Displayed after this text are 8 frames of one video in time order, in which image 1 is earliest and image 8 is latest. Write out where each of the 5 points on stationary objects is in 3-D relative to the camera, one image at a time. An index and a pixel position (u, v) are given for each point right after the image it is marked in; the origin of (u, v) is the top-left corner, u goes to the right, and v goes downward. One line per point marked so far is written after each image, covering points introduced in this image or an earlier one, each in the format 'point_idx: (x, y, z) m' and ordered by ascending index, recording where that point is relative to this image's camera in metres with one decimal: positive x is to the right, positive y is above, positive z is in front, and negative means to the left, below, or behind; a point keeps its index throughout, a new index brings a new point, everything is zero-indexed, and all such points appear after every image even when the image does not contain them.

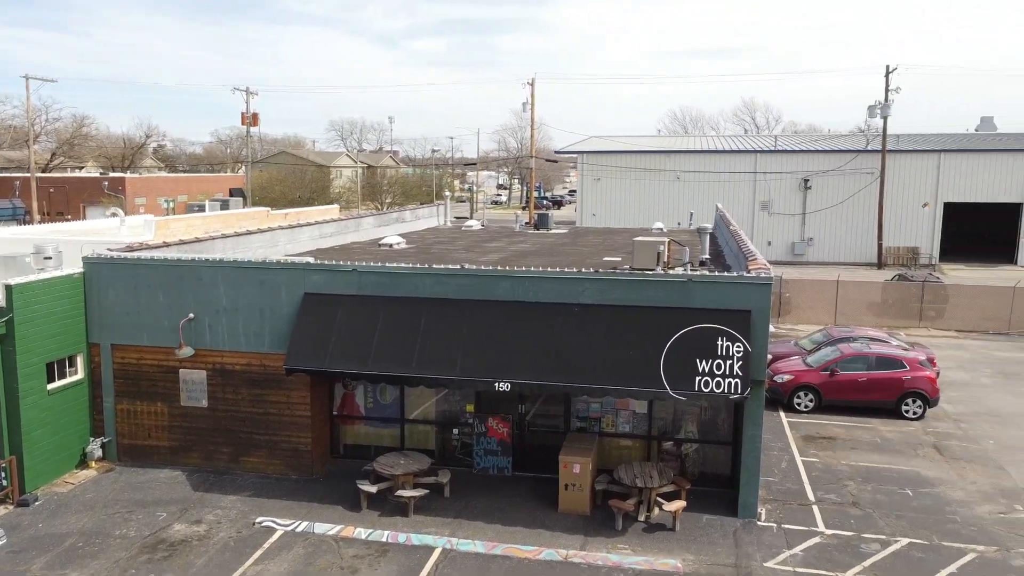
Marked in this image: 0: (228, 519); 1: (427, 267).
0: (-4.6, -3.7, +12.4) m
1: (-1.5, +0.4, +13.0) m
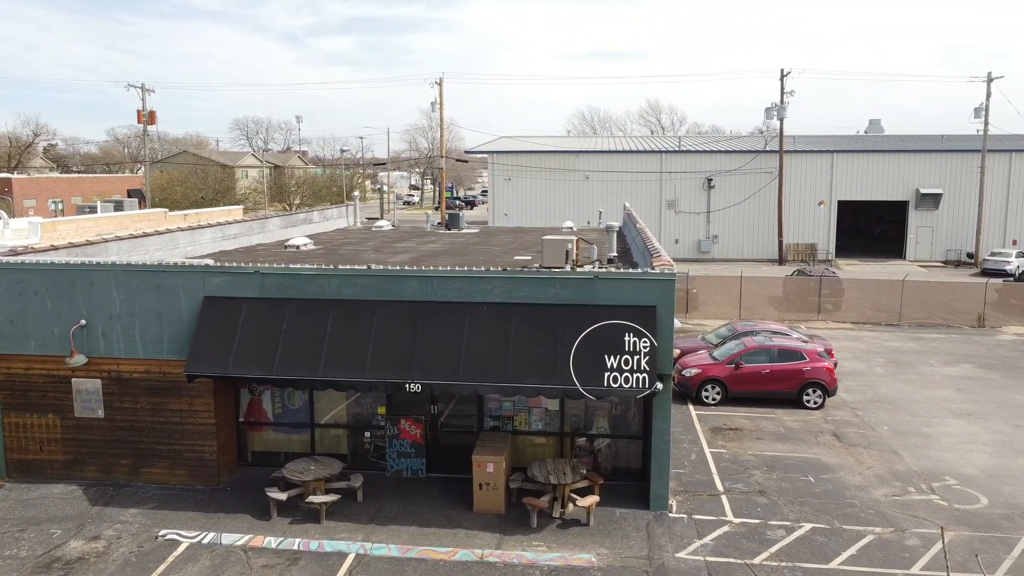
0: (-5.9, -3.8, +11.8) m
1: (-3.0, +0.3, +12.6) m
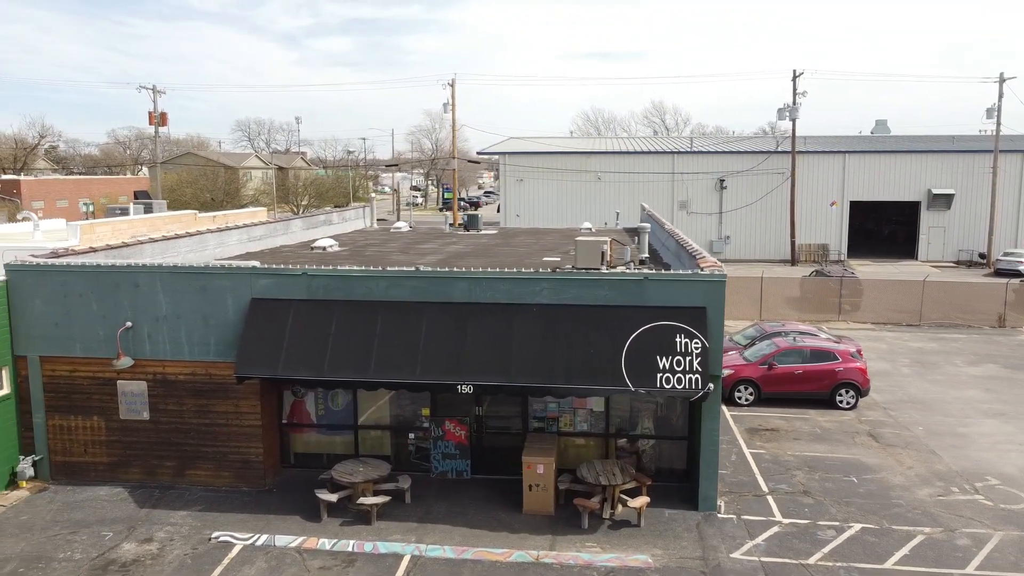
0: (-5.1, -3.8, +11.8) m
1: (-2.2, +0.3, +12.6) m
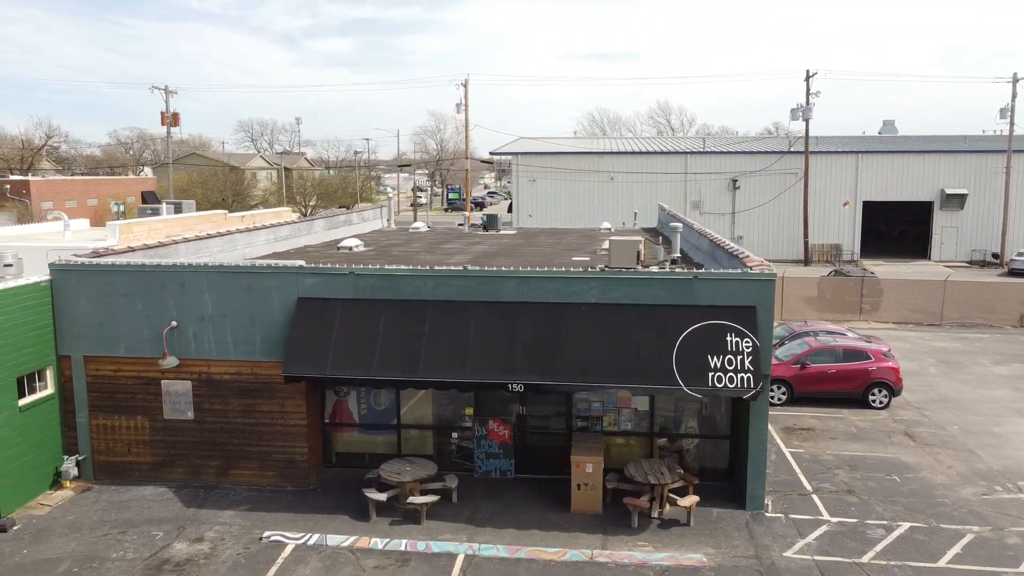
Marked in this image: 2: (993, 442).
0: (-4.4, -3.8, +11.8) m
1: (-1.4, +0.3, +12.6) m
2: (+10.1, -3.2, +15.9) m
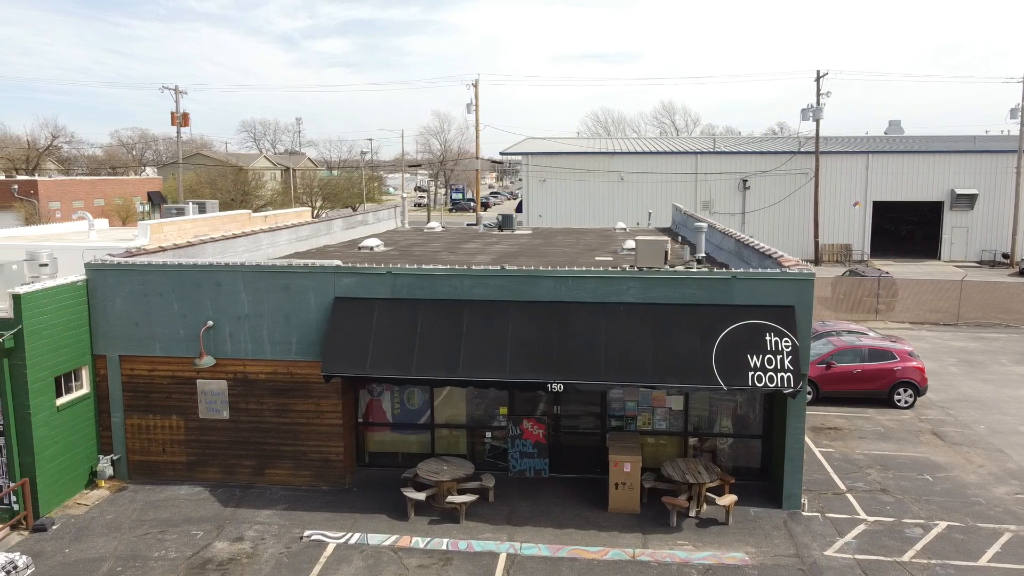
0: (-3.7, -3.8, +11.8) m
1: (-0.8, +0.3, +12.7) m
2: (+10.7, -3.2, +15.9) m
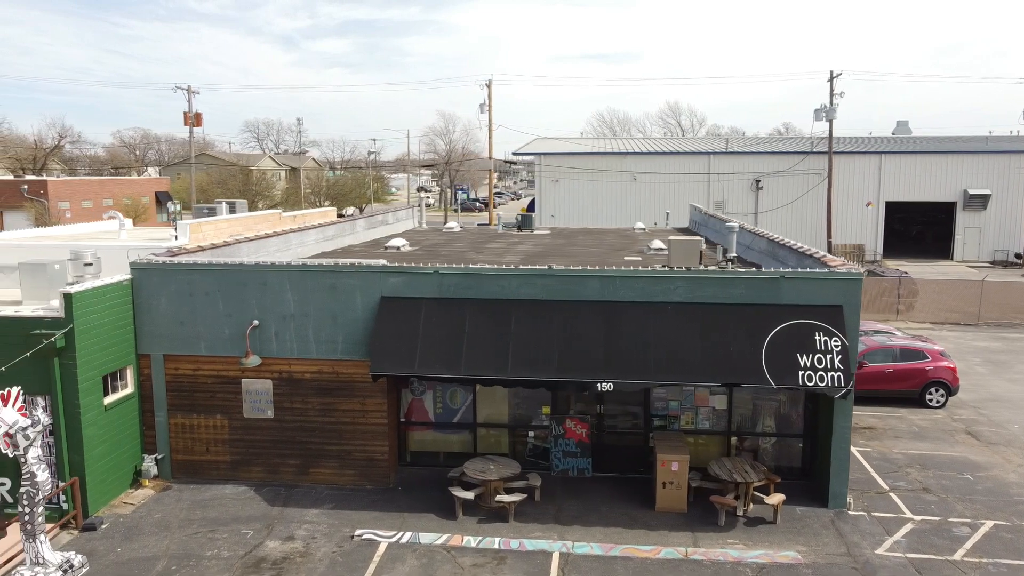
0: (-3.0, -3.8, +11.8) m
1: (0.0, +0.3, +12.7) m
2: (+11.5, -3.2, +16.0) m
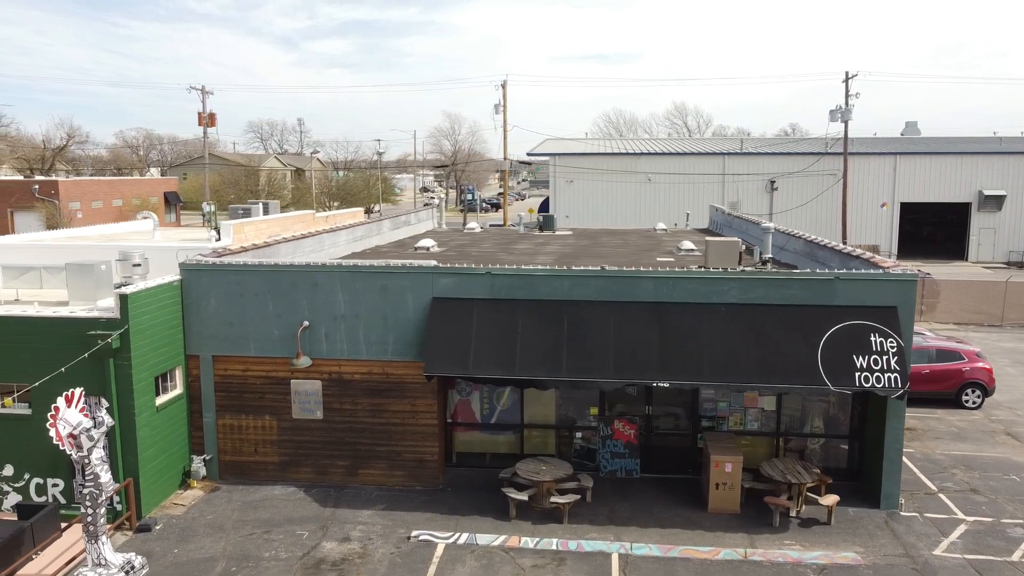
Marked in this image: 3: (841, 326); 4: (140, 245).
0: (-2.1, -3.8, +11.8) m
1: (+0.8, +0.3, +12.7) m
2: (+12.3, -3.2, +16.0) m
3: (+5.2, -0.6, +11.9) m
4: (-8.1, +1.0, +16.7) m
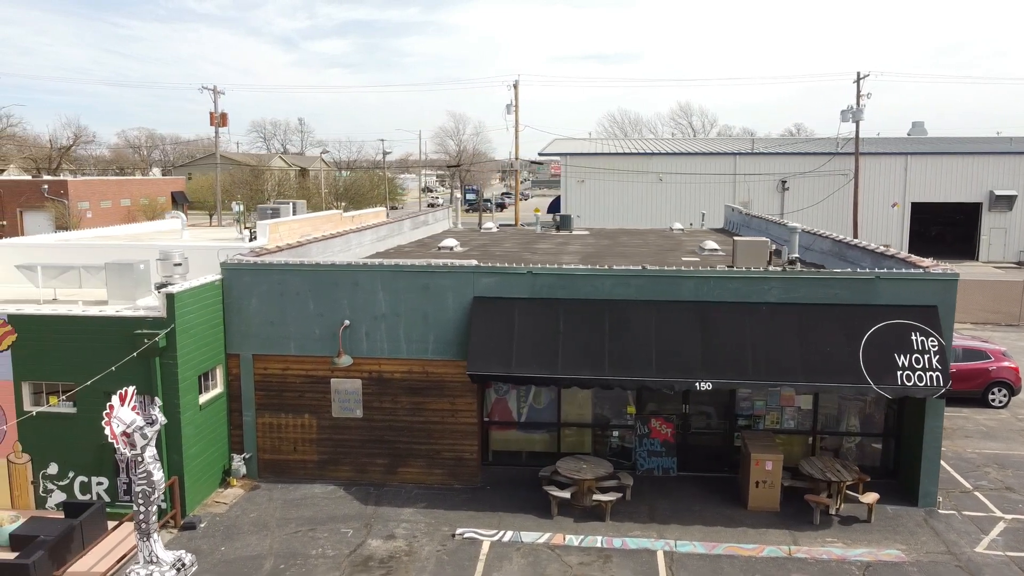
0: (-1.4, -3.8, +11.9) m
1: (+1.5, +0.3, +12.8) m
2: (+13.0, -3.2, +16.1) m
3: (+5.8, -0.6, +12.0) m
4: (-7.5, +1.0, +16.8) m
